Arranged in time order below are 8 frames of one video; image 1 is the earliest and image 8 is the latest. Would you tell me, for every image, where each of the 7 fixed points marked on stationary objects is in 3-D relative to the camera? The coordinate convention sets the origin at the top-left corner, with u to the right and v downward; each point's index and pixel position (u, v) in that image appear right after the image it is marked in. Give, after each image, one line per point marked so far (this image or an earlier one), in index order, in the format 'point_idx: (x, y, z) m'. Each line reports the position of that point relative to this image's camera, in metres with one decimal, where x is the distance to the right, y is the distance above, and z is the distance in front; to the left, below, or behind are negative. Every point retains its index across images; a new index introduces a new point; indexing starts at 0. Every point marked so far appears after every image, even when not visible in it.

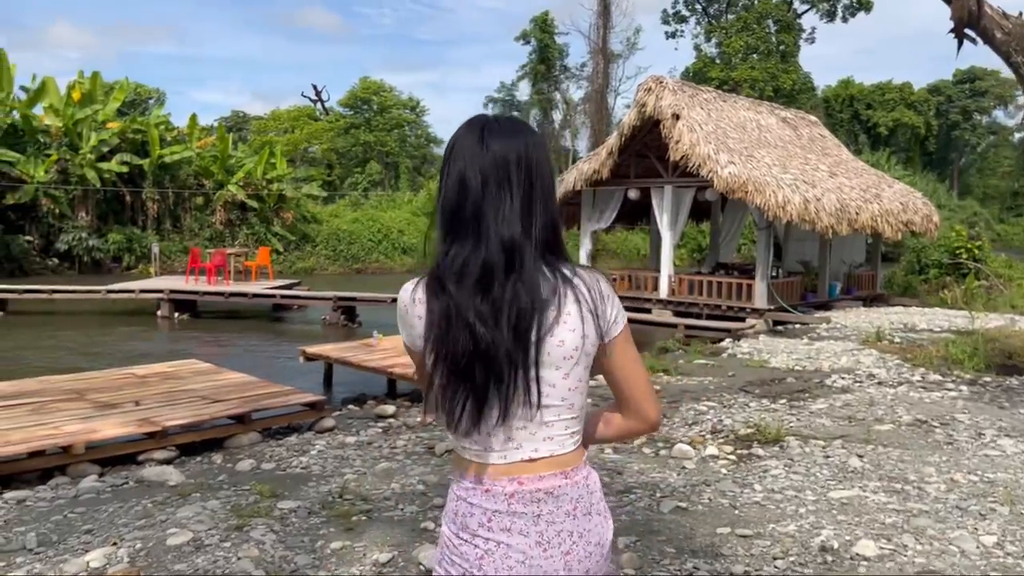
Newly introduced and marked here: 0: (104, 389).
0: (-3.0, -0.7, +6.3) m
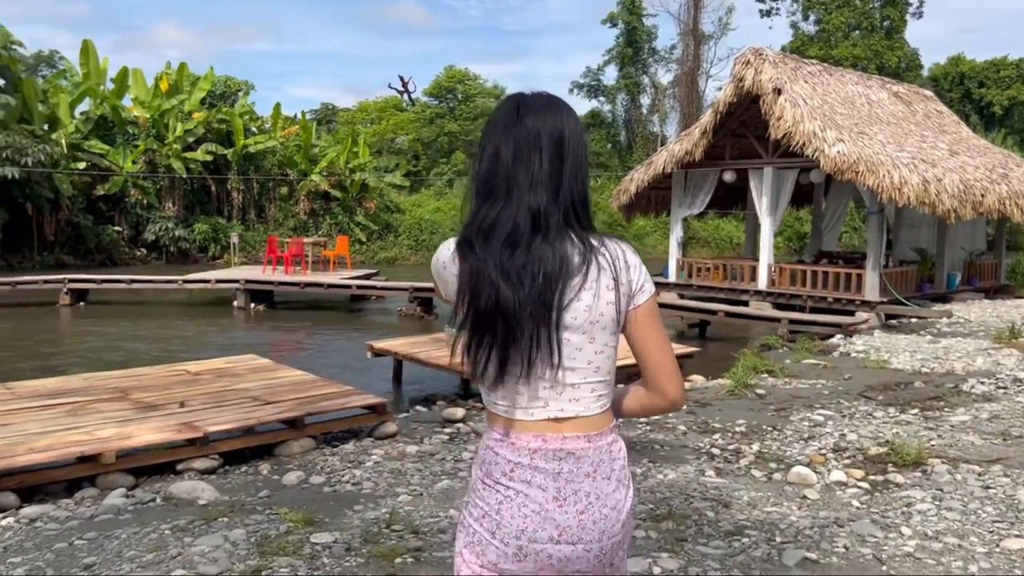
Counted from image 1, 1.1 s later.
0: (-2.4, -0.7, +5.8) m
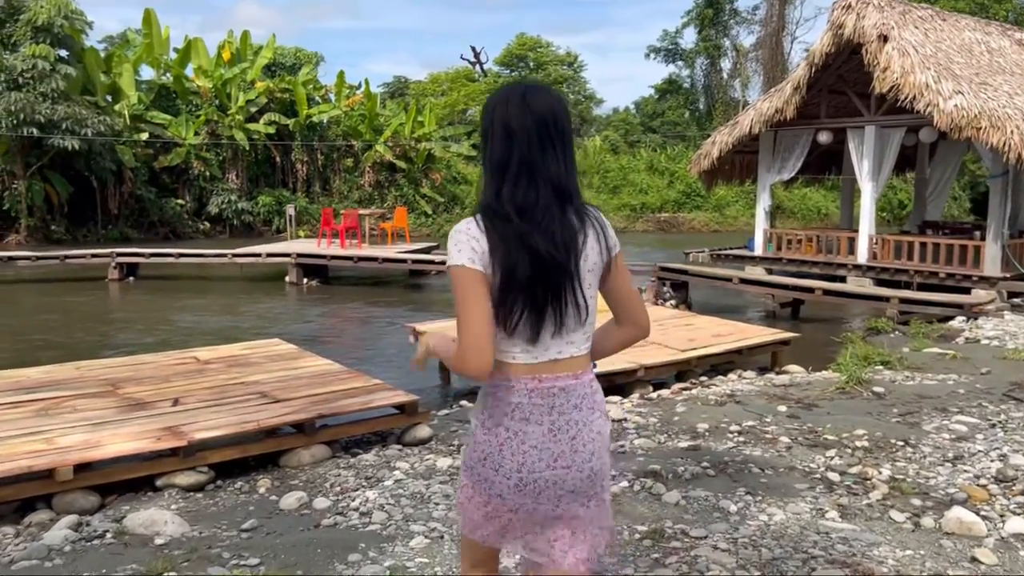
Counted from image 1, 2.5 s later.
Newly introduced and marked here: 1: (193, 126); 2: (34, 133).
0: (-2.1, -0.5, +4.9) m
1: (-7.4, +3.8, +20.0) m
2: (-9.4, +3.1, +16.8) m
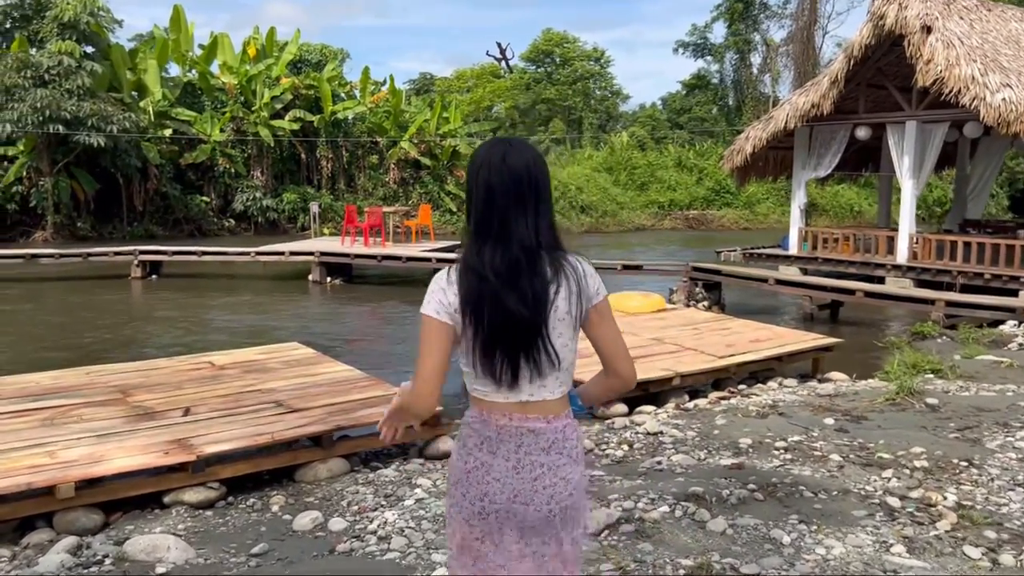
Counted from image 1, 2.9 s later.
0: (-1.9, -0.6, +4.7) m
1: (-6.8, +3.8, +19.9) m
2: (-8.9, +3.1, +16.8) m
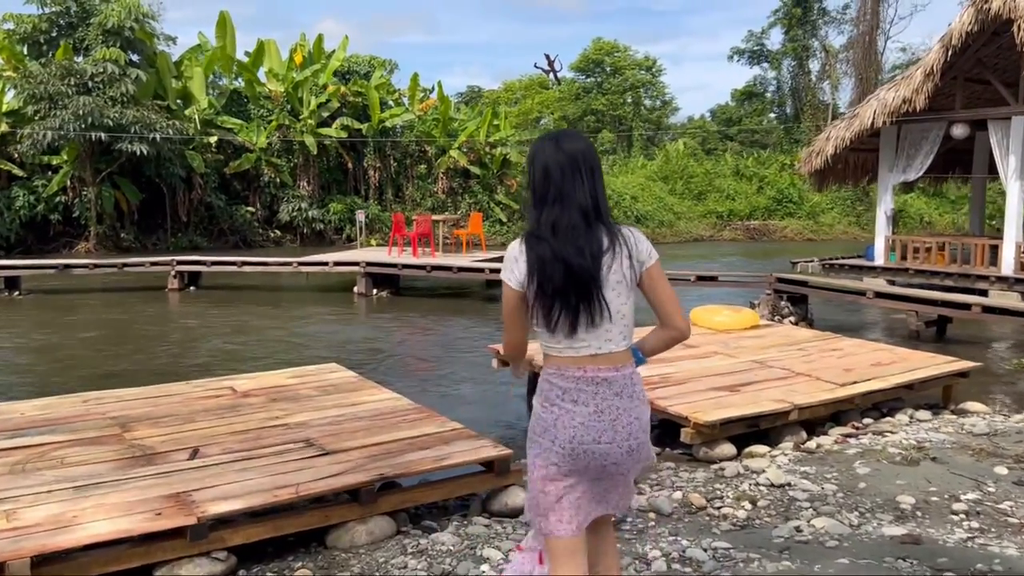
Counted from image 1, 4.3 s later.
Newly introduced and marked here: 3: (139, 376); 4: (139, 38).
0: (-1.6, -0.6, +3.9) m
1: (-5.6, +3.5, +19.3) m
2: (-7.8, +2.9, +16.4) m
3: (-3.5, -0.8, +8.0) m
4: (-7.7, +5.2, +17.7) m
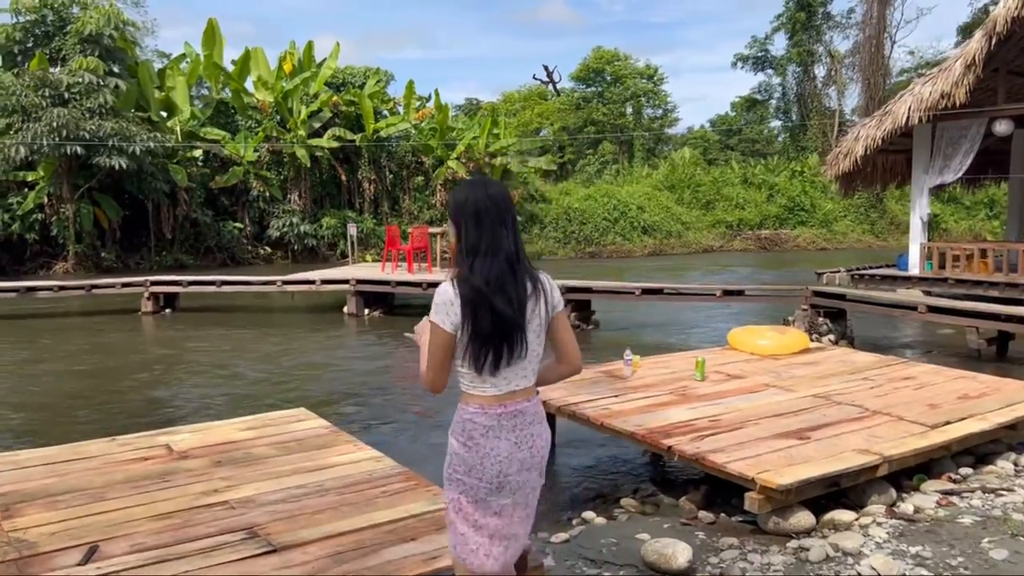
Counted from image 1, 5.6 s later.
0: (-1.5, -0.7, +2.9) m
1: (-5.6, +3.1, +18.4) m
2: (-7.8, +2.5, +15.5) m
3: (-3.4, -1.0, +7.0) m
4: (-7.7, +4.7, +16.8) m
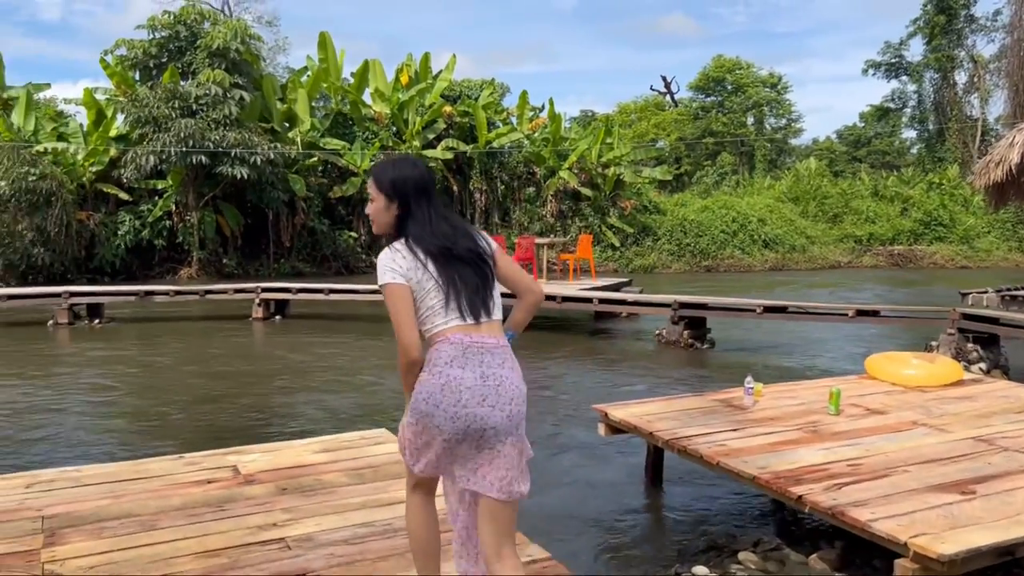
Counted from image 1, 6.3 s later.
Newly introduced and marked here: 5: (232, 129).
0: (-1.2, -0.7, +2.6) m
1: (-3.1, +2.9, +18.6) m
2: (-5.8, +2.4, +16.0) m
3: (-2.6, -1.0, +7.0) m
4: (-5.4, +4.6, +17.3) m
5: (-5.4, +3.0, +16.4) m
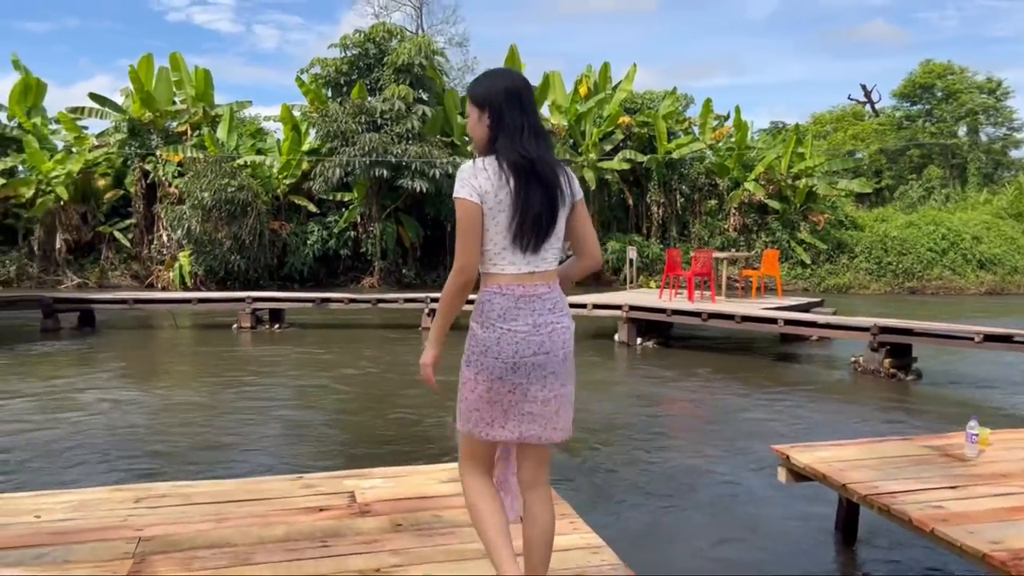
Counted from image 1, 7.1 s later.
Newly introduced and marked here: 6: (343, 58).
0: (-0.8, -0.7, +2.4) m
1: (+0.7, +2.6, +18.4) m
2: (-2.4, +2.2, +16.4) m
3: (-1.3, -1.1, +6.9) m
4: (-1.7, +4.4, +17.7) m
5: (-1.9, +2.9, +16.7) m
6: (-3.6, +4.8, +18.1) m
